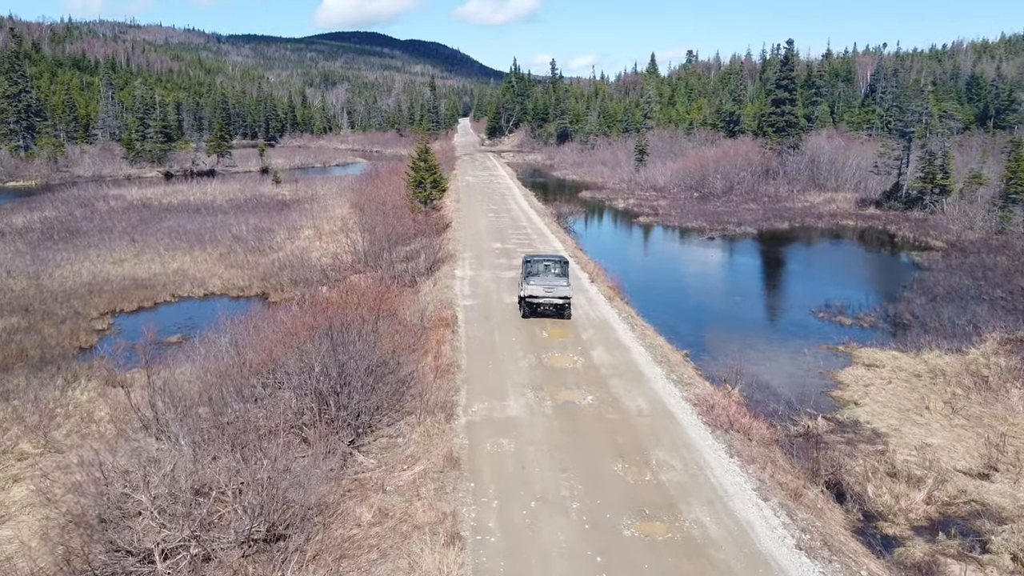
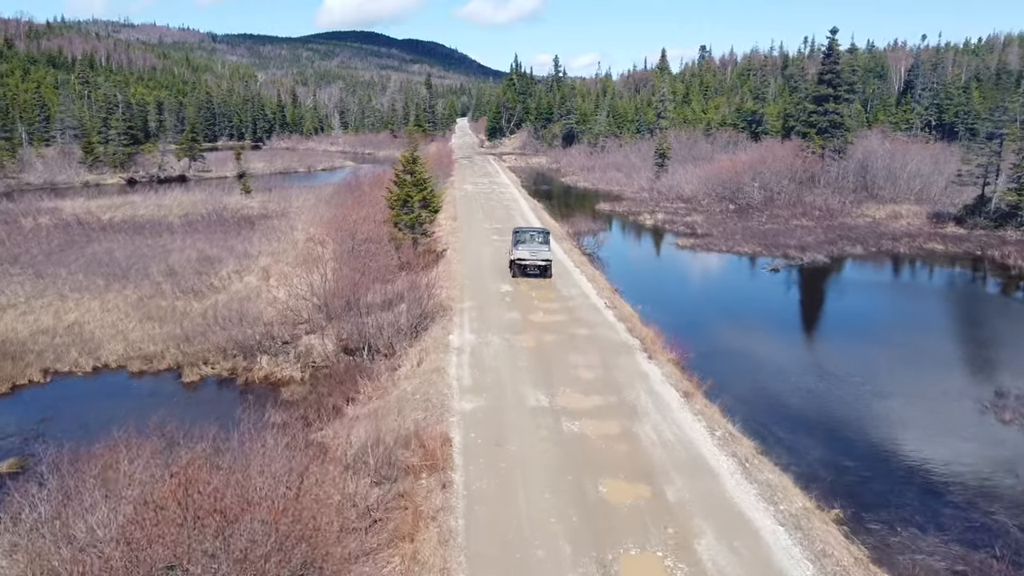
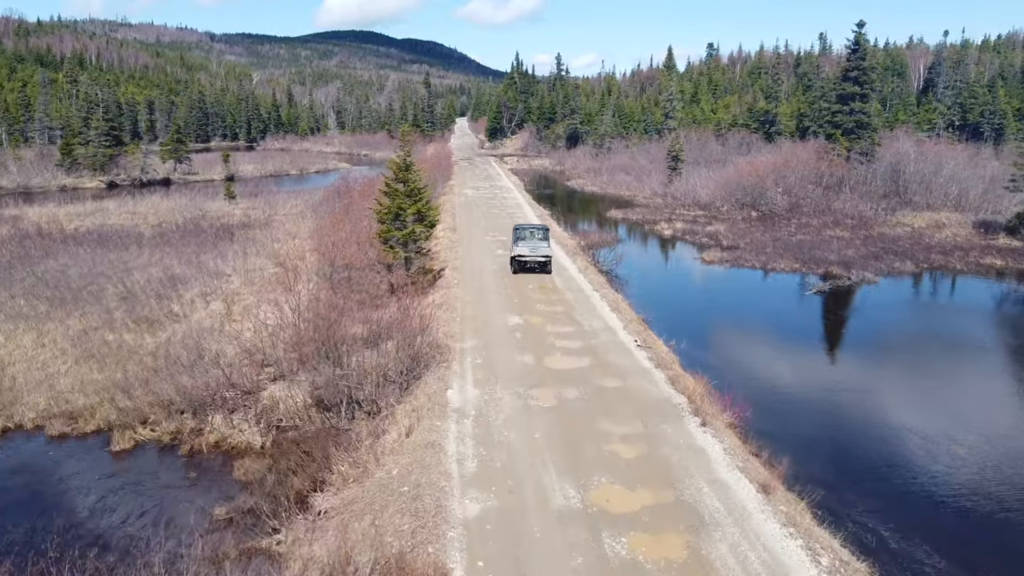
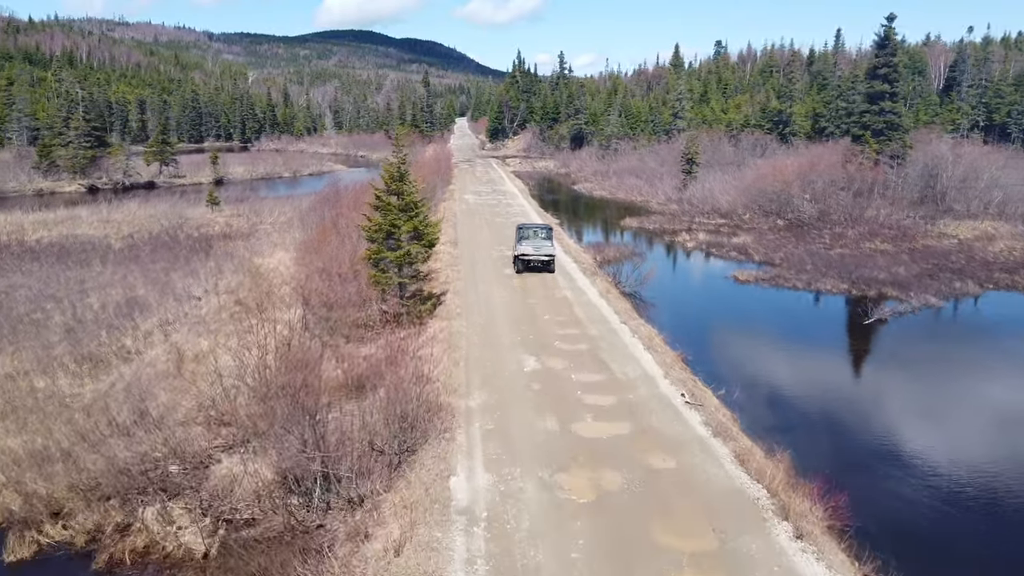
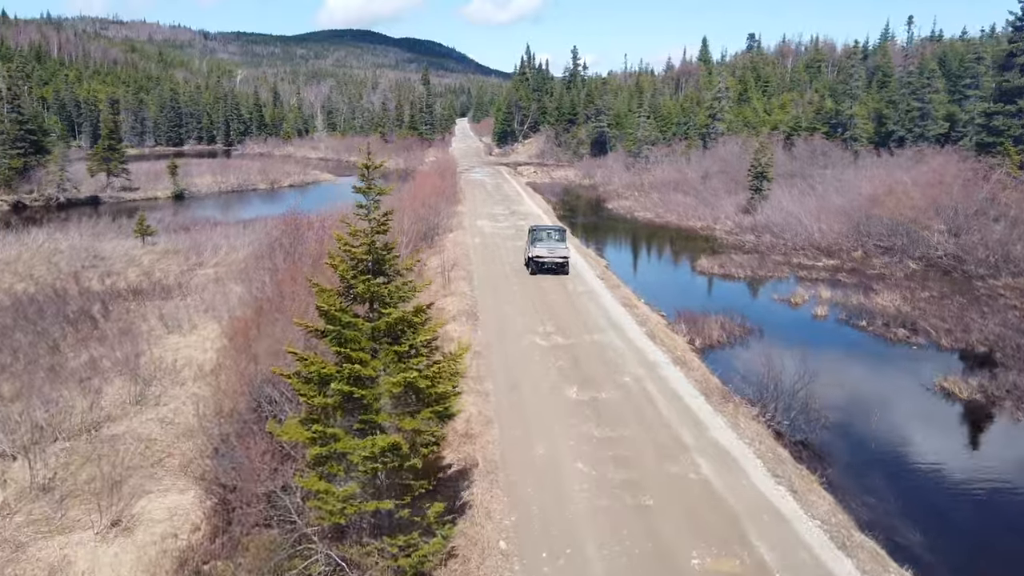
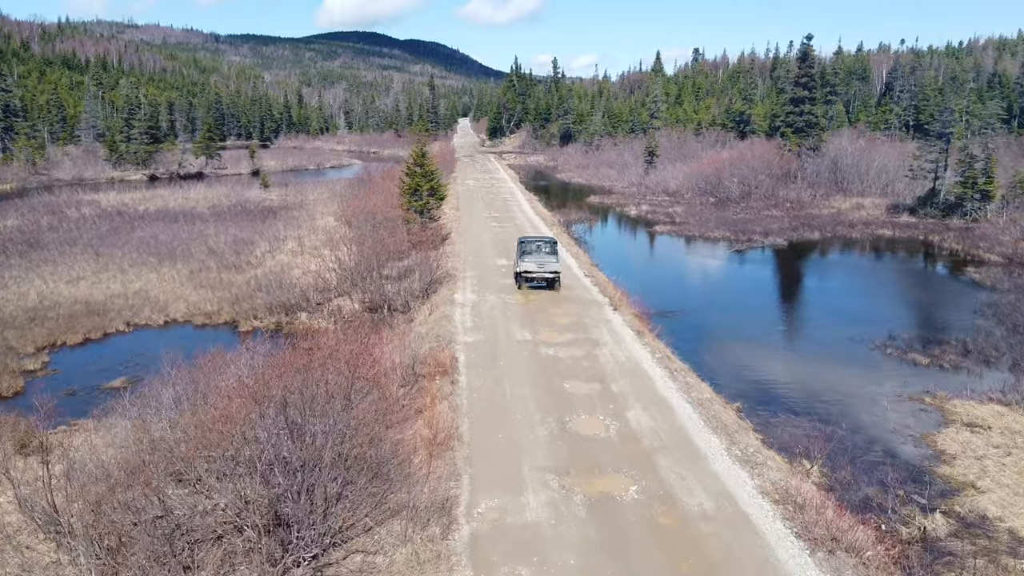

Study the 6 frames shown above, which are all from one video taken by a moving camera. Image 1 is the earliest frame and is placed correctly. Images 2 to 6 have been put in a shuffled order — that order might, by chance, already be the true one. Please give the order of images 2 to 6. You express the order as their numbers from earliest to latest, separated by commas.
6, 2, 3, 4, 5
